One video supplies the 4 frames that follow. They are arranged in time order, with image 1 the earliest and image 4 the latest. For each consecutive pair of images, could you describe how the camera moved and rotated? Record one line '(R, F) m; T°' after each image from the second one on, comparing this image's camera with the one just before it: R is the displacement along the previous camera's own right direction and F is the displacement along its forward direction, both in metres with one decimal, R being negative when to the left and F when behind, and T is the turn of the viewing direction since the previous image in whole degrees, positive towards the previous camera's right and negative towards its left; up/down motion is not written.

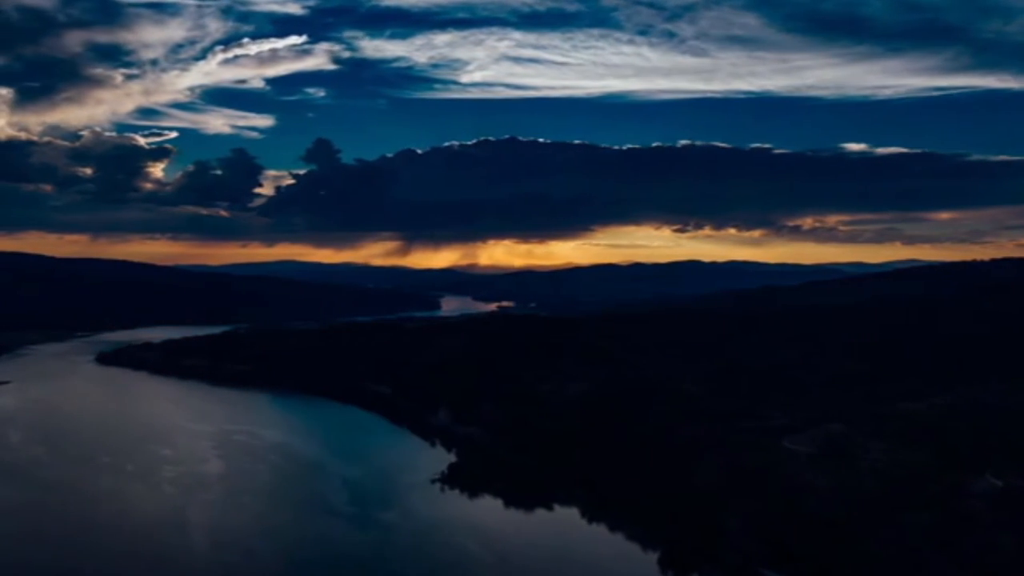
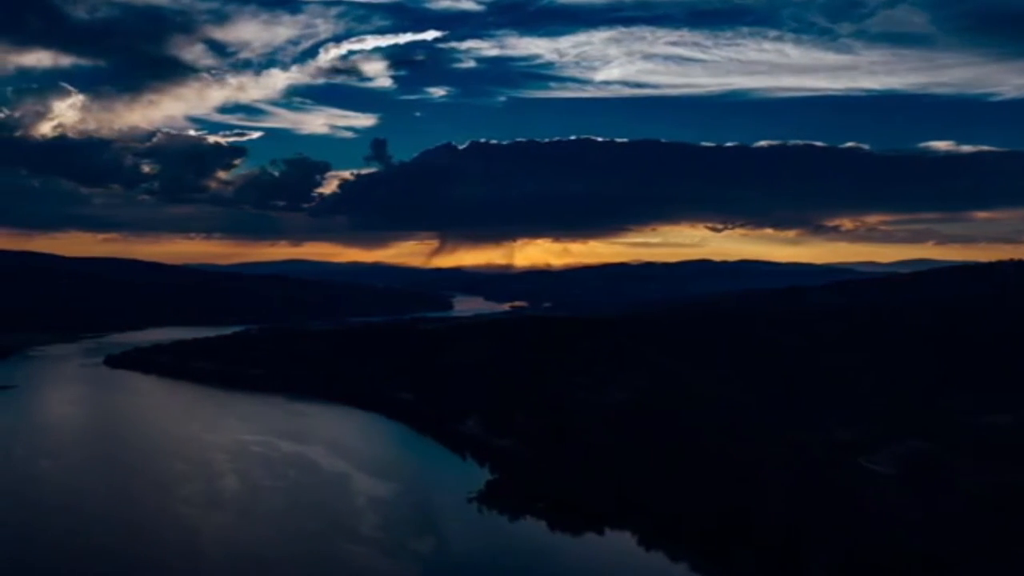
(0.0, +1.8) m; -2°
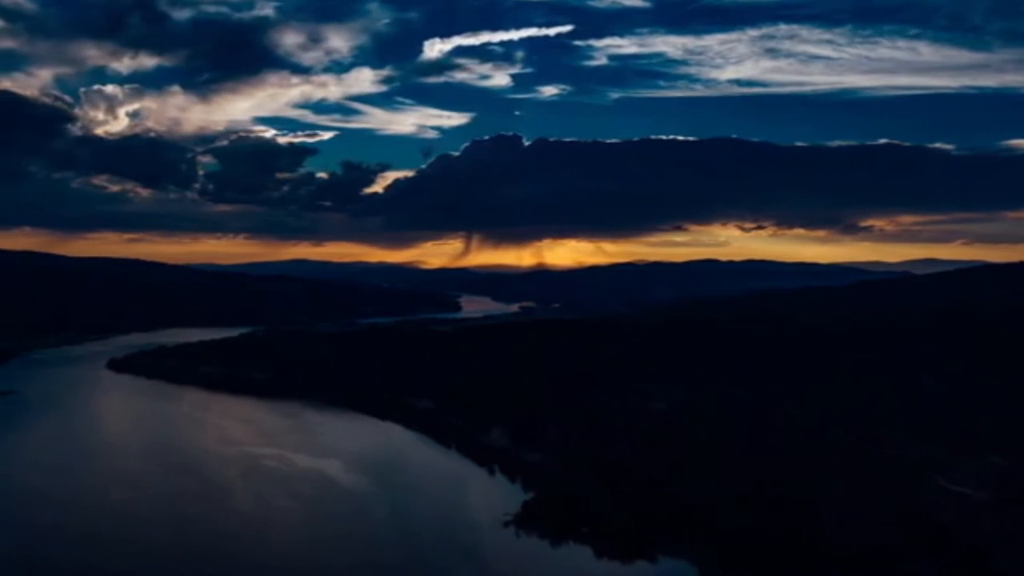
(-0.2, +2.0) m; -2°
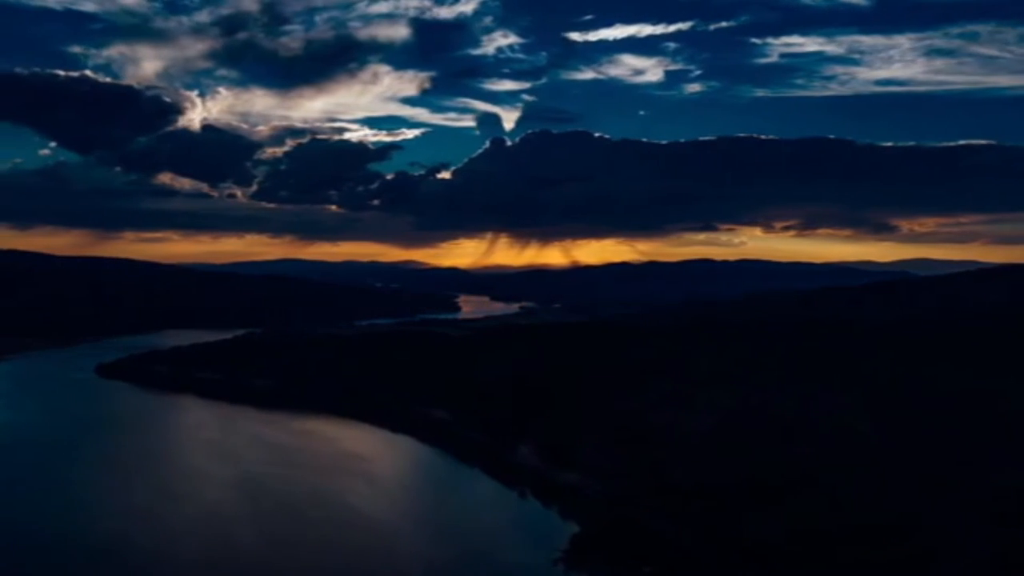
(0.0, +2.3) m; -2°
